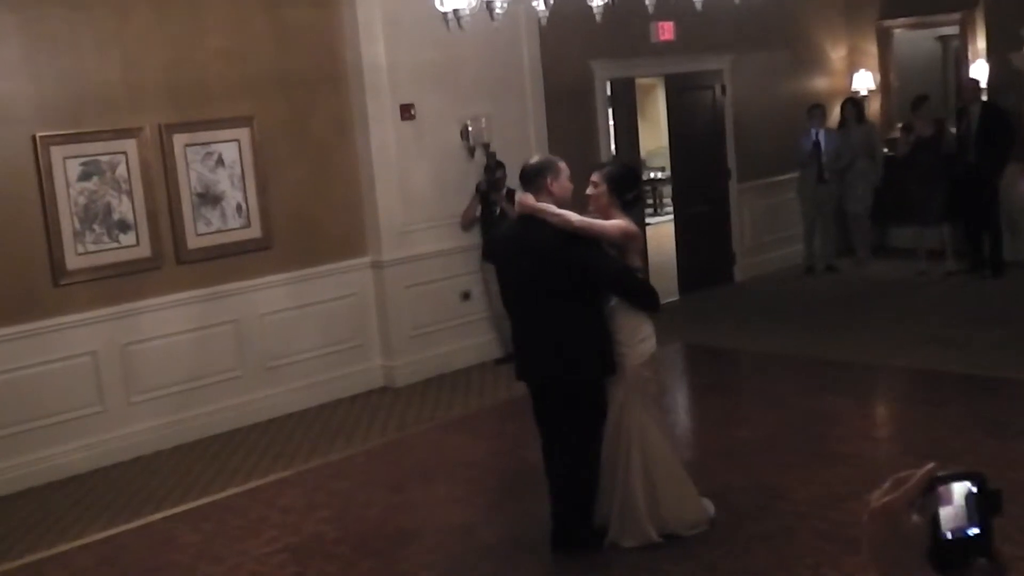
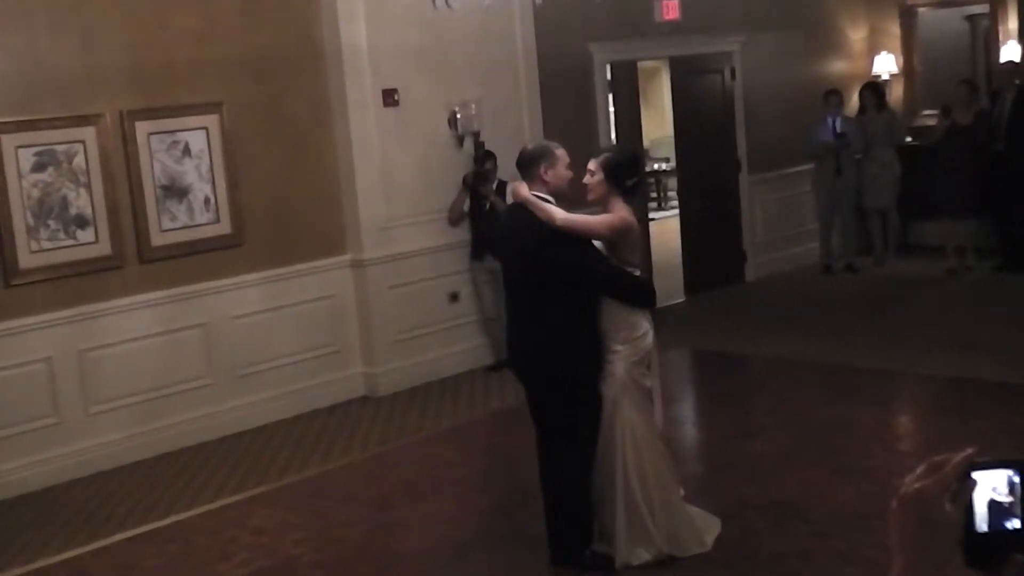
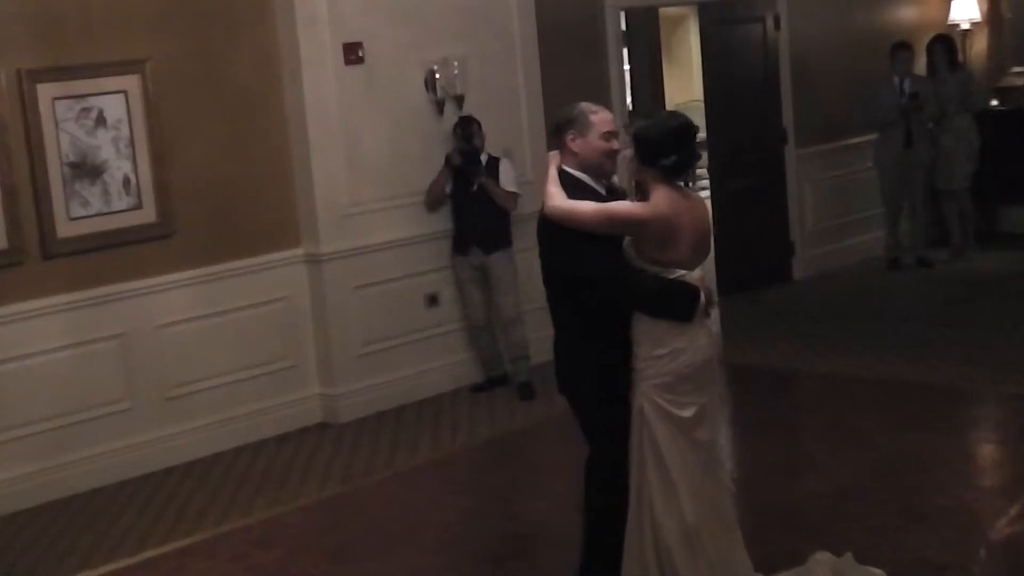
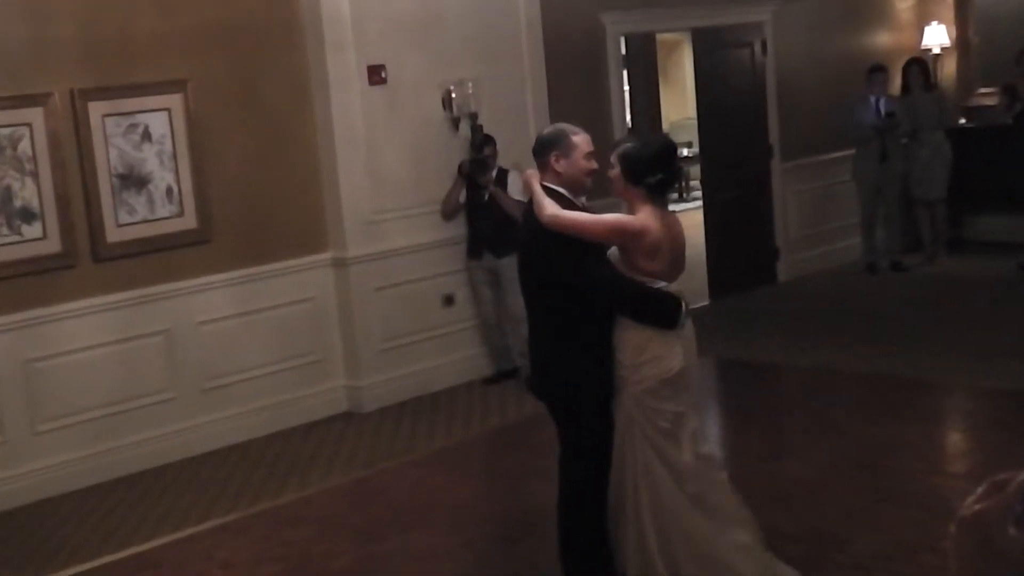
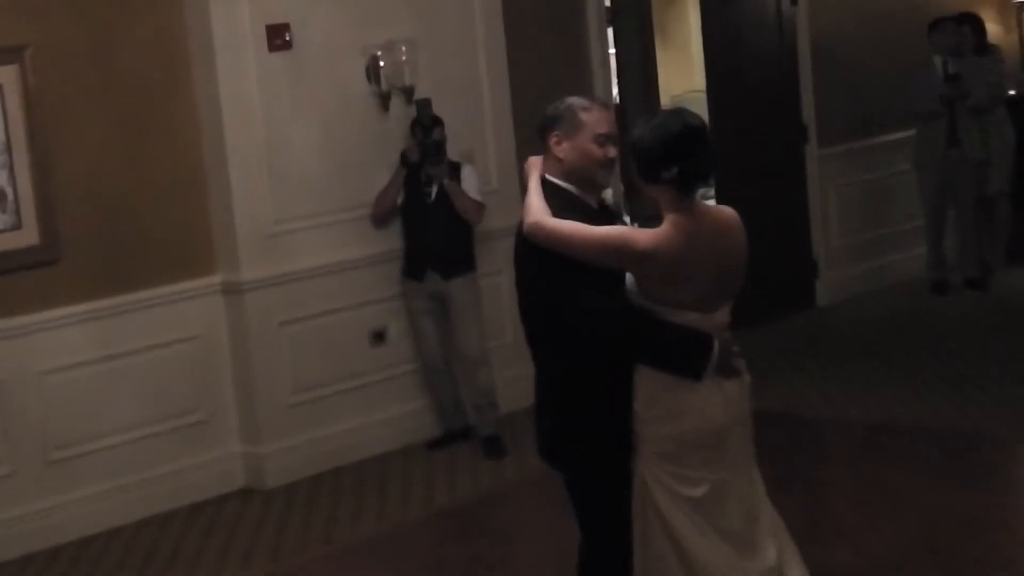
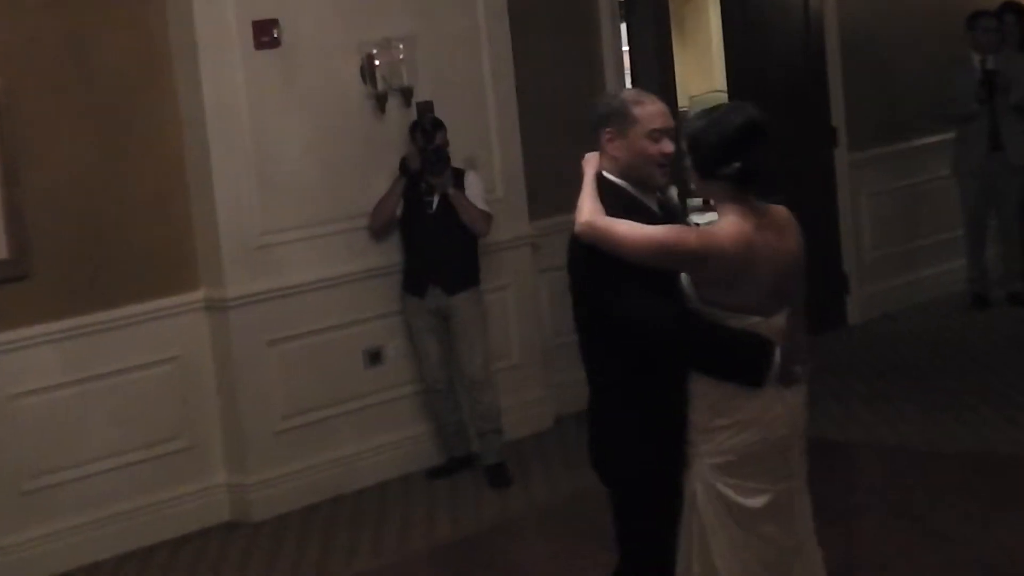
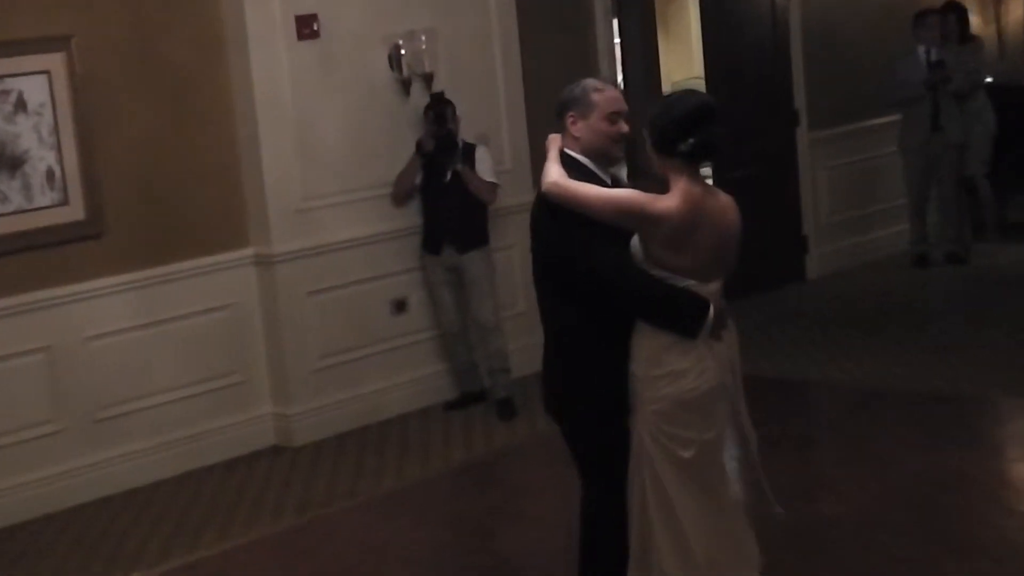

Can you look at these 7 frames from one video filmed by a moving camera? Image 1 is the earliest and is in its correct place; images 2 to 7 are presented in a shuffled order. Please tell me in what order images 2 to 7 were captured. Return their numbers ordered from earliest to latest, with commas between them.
2, 4, 3, 7, 5, 6
